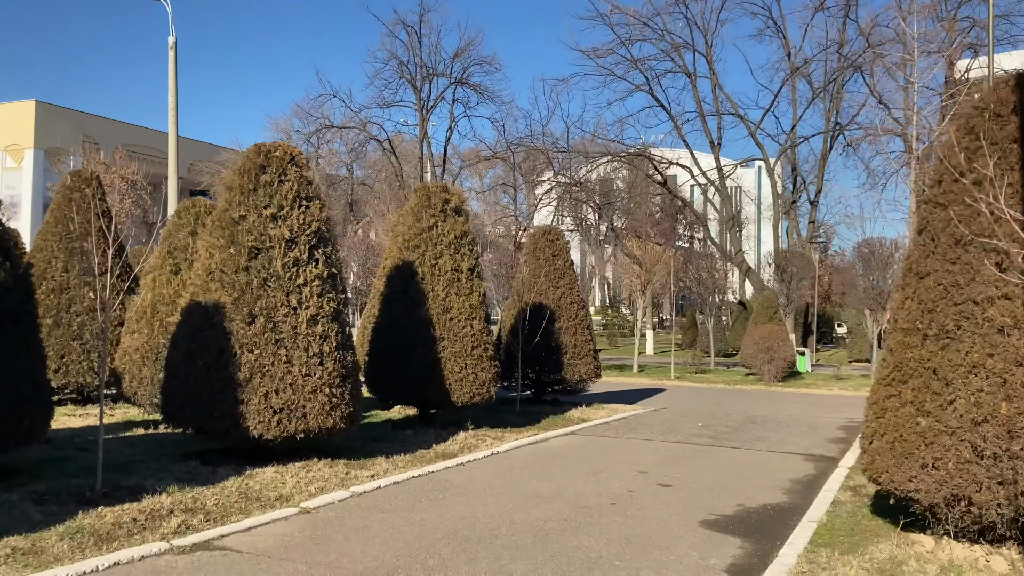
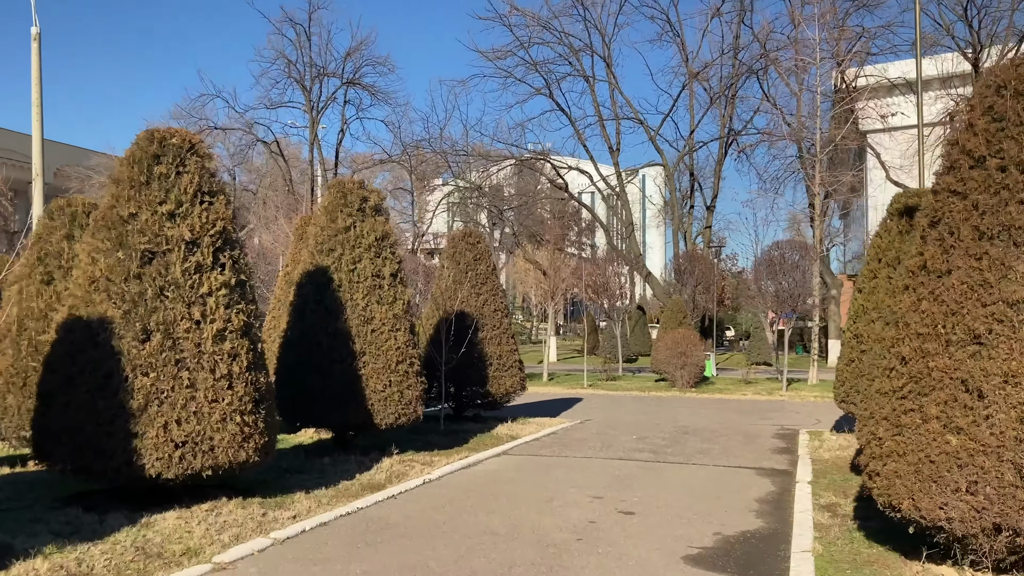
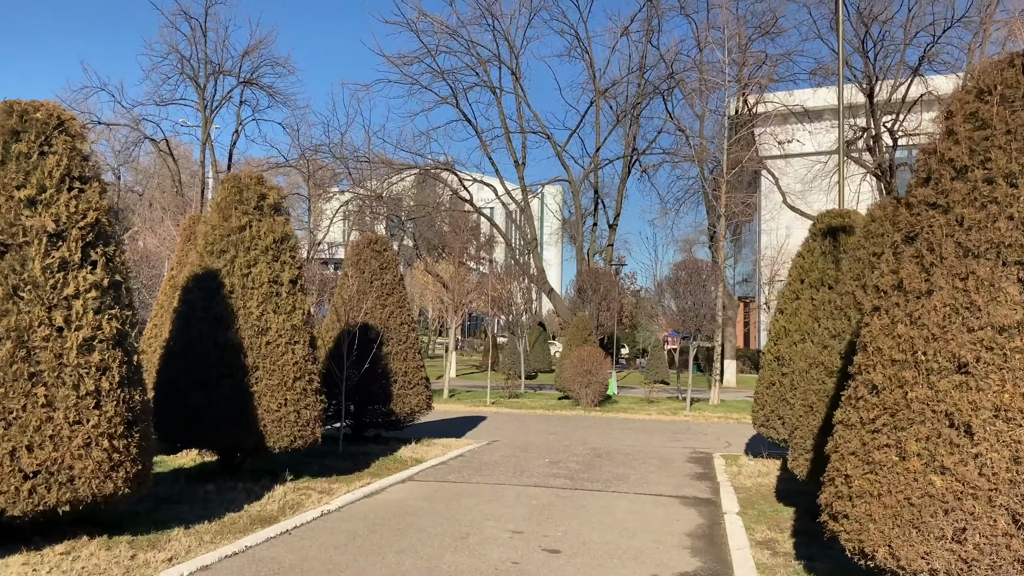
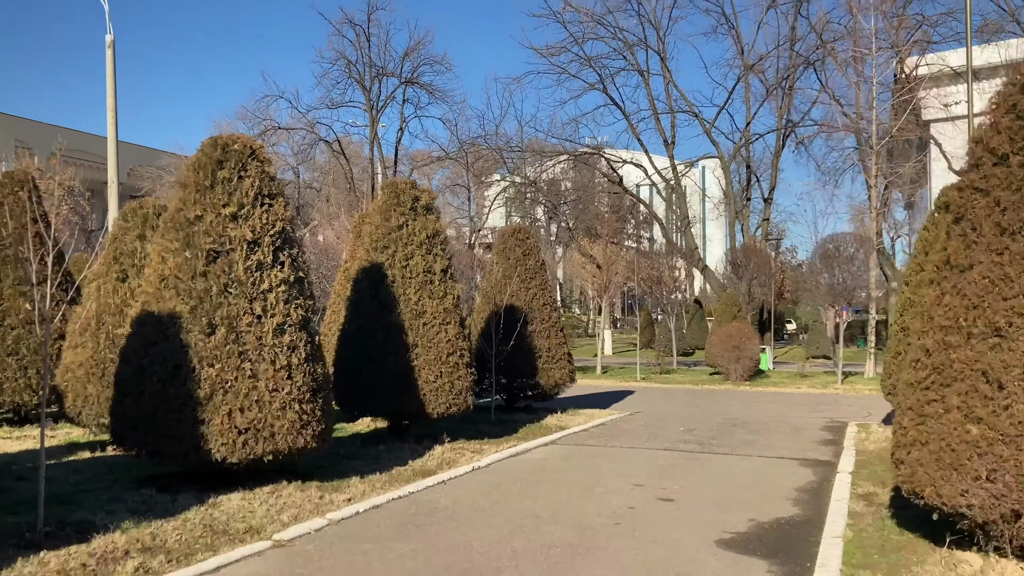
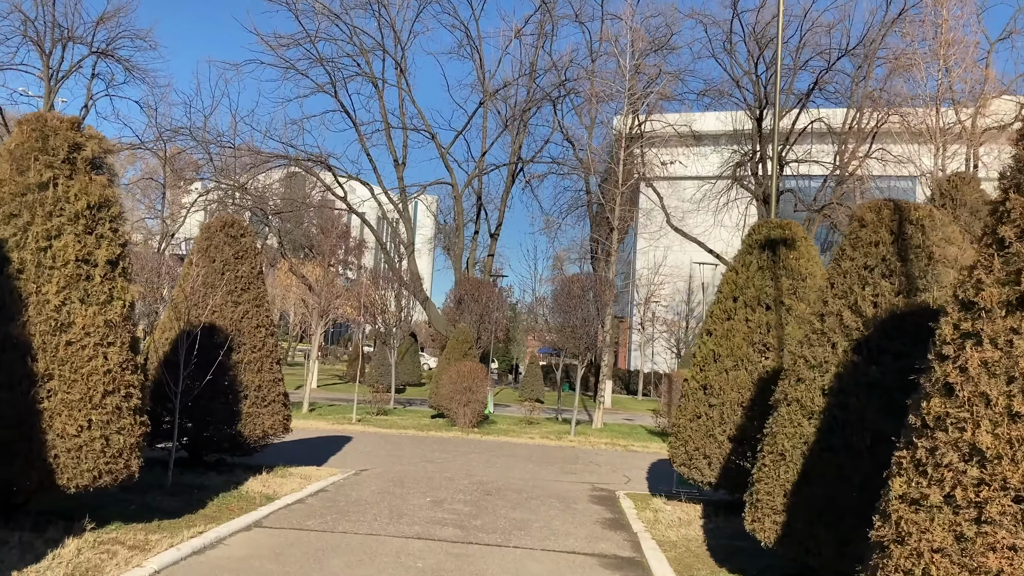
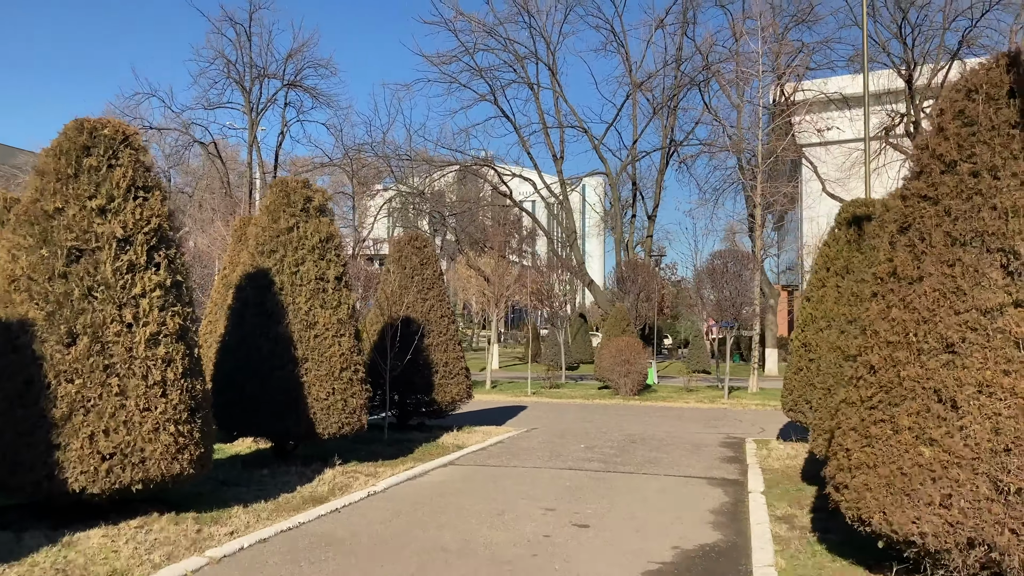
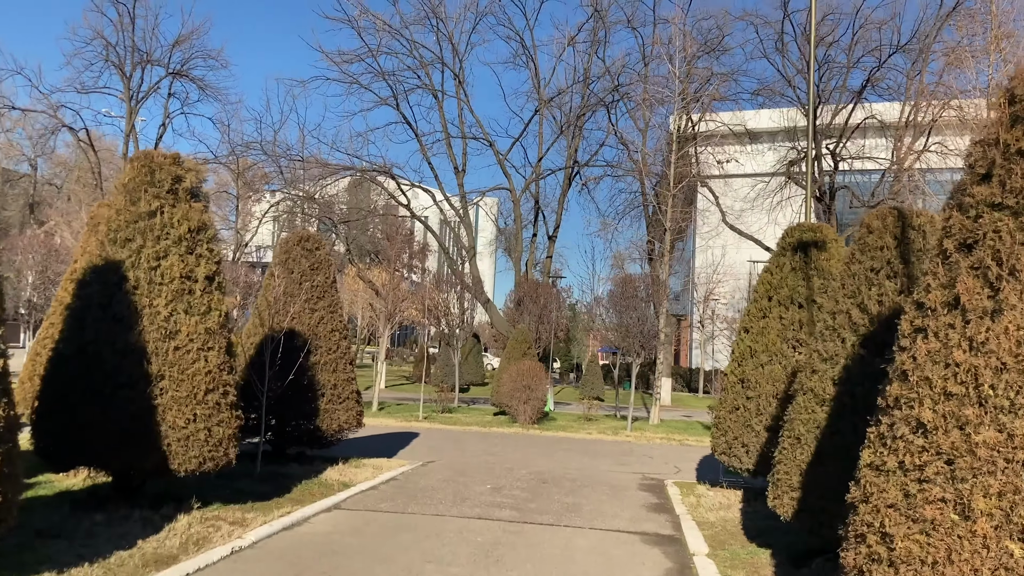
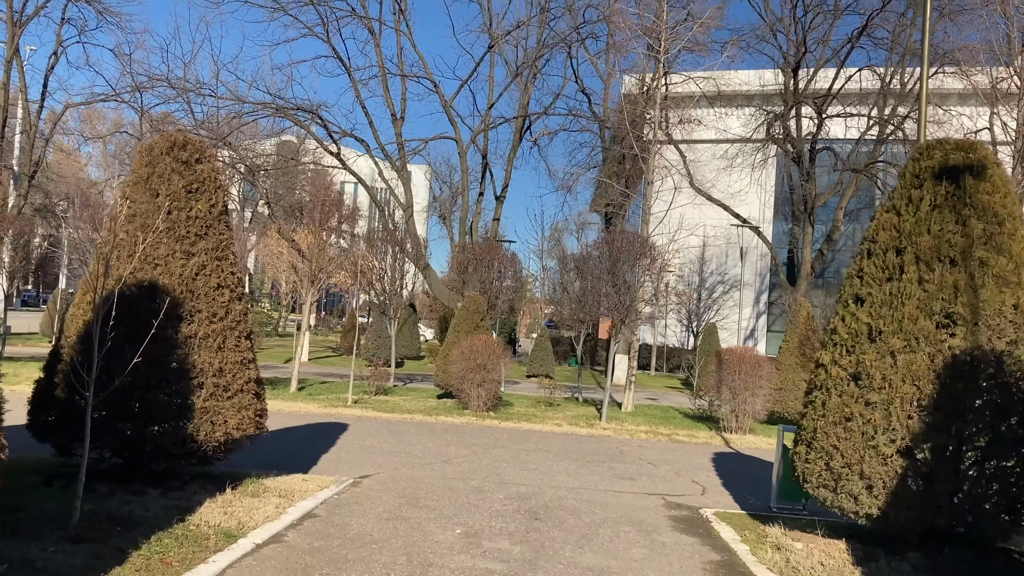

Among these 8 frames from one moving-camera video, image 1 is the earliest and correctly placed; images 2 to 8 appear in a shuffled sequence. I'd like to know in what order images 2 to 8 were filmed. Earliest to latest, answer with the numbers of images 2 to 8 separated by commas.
4, 2, 6, 3, 7, 5, 8
